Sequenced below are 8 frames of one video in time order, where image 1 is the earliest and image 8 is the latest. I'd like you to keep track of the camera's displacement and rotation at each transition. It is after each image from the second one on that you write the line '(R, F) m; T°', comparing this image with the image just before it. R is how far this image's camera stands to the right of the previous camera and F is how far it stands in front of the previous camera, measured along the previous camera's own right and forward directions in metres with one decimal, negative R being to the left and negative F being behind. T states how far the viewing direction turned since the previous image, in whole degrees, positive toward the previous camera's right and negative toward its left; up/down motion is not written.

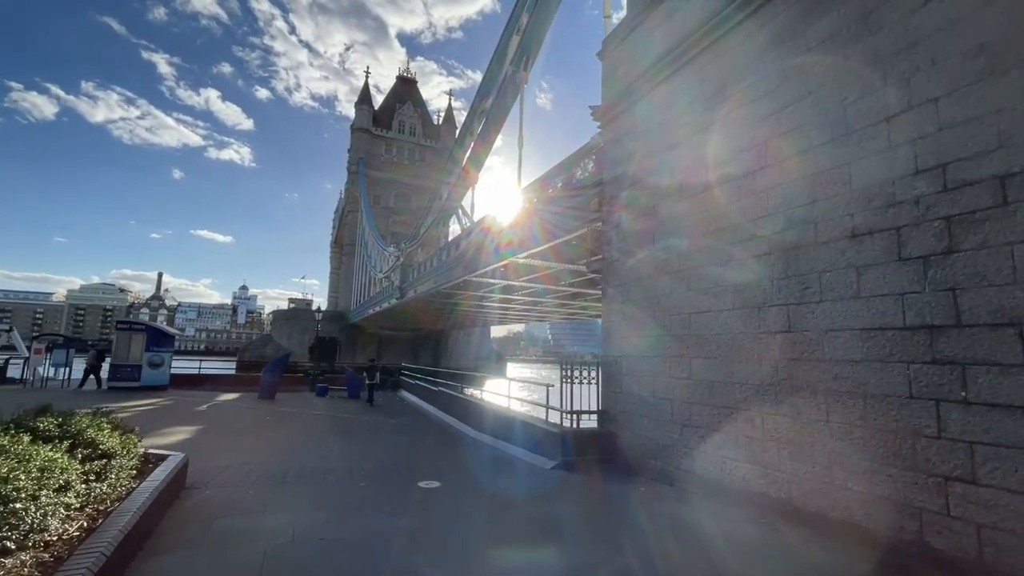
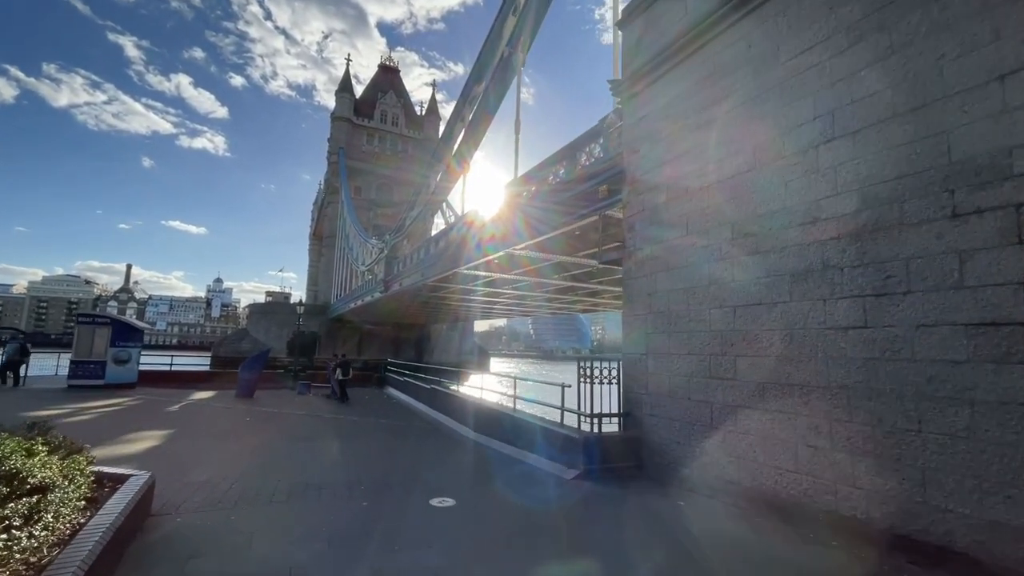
(-0.4, +0.6) m; +2°
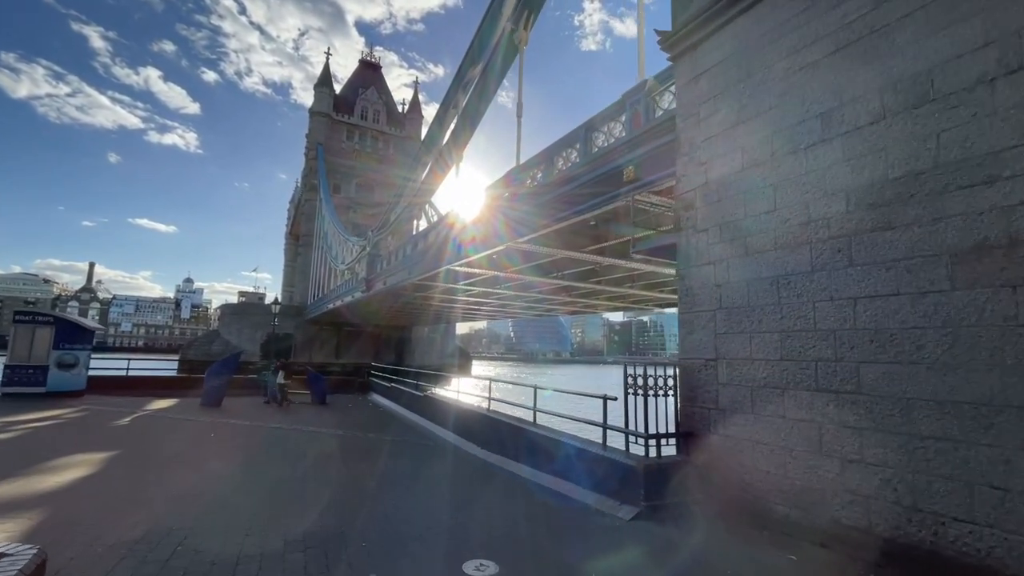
(-0.6, +1.1) m; +3°
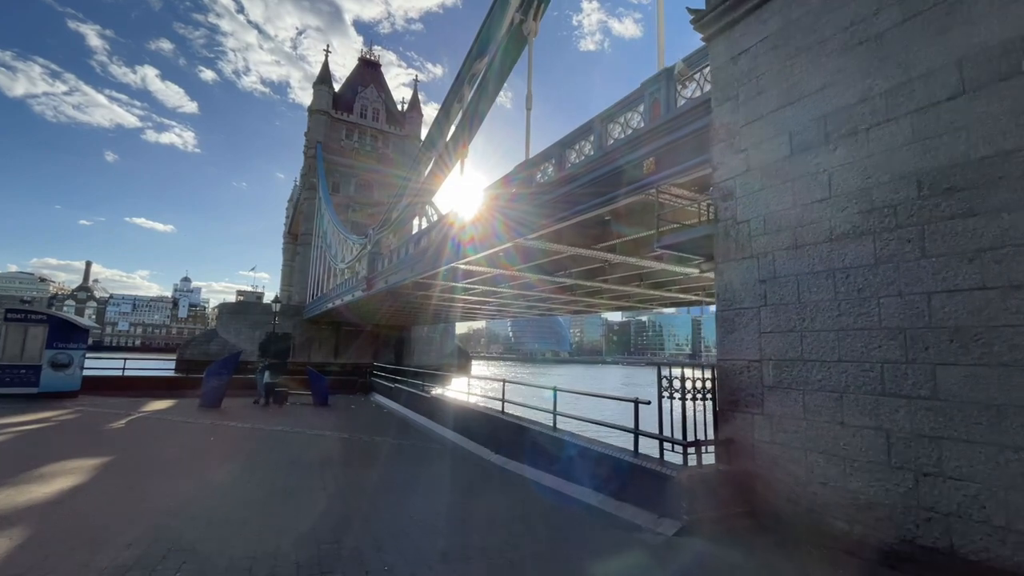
(-0.3, +0.3) m; 0°
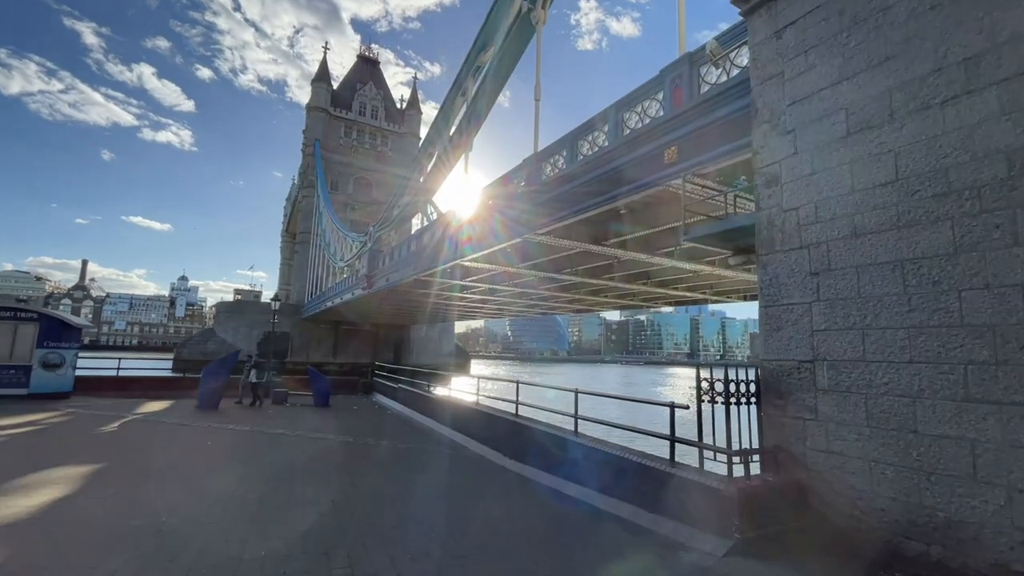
(-0.3, +0.4) m; 0°
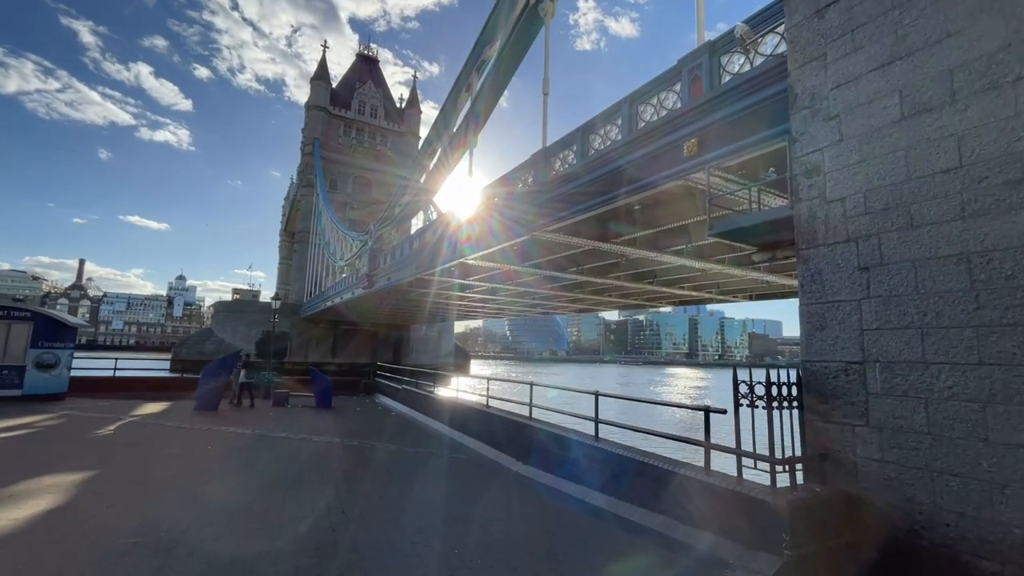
(-0.2, +0.3) m; 0°
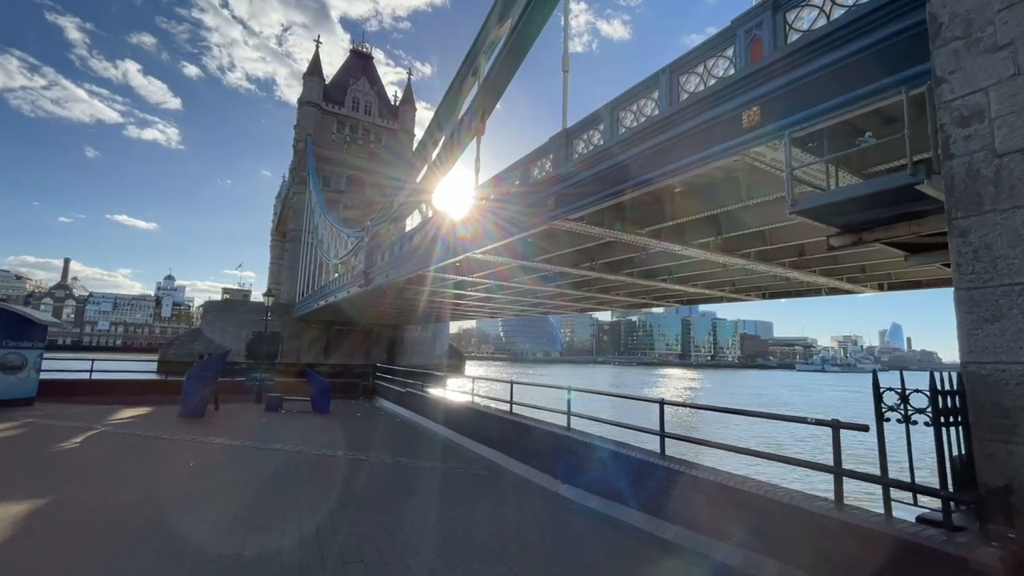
(-0.6, +0.9) m; +1°
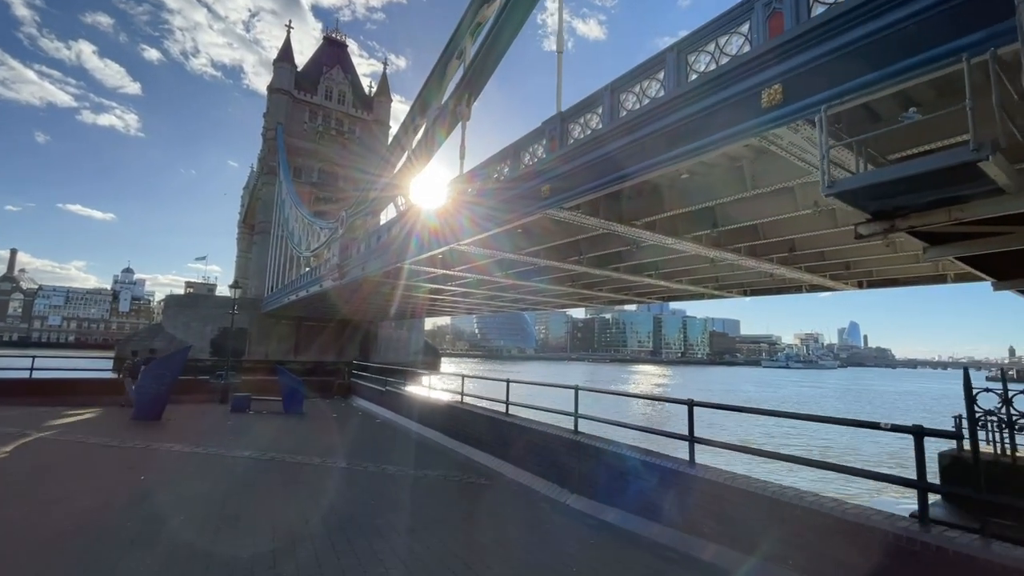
(-0.3, +0.6) m; +3°
